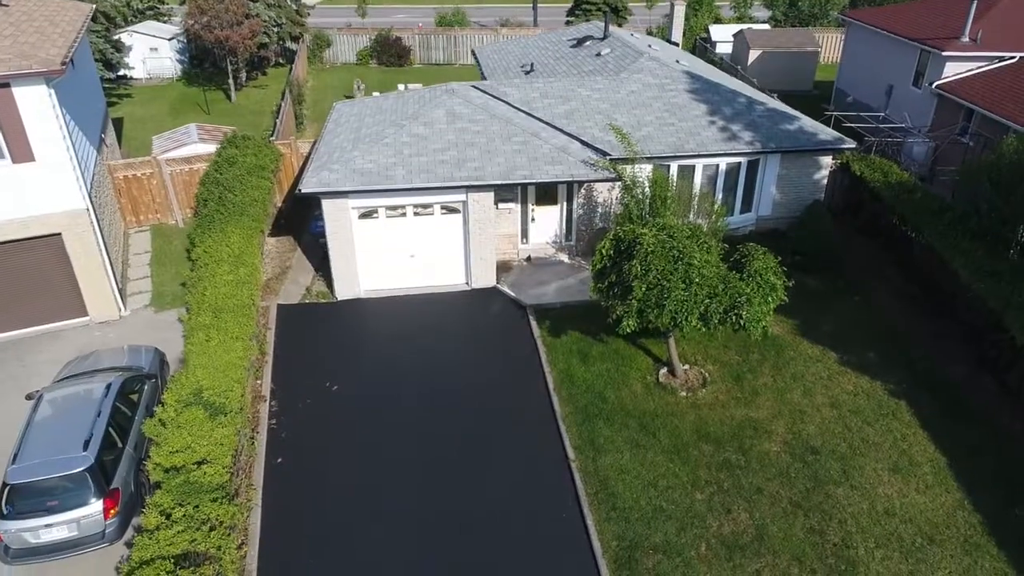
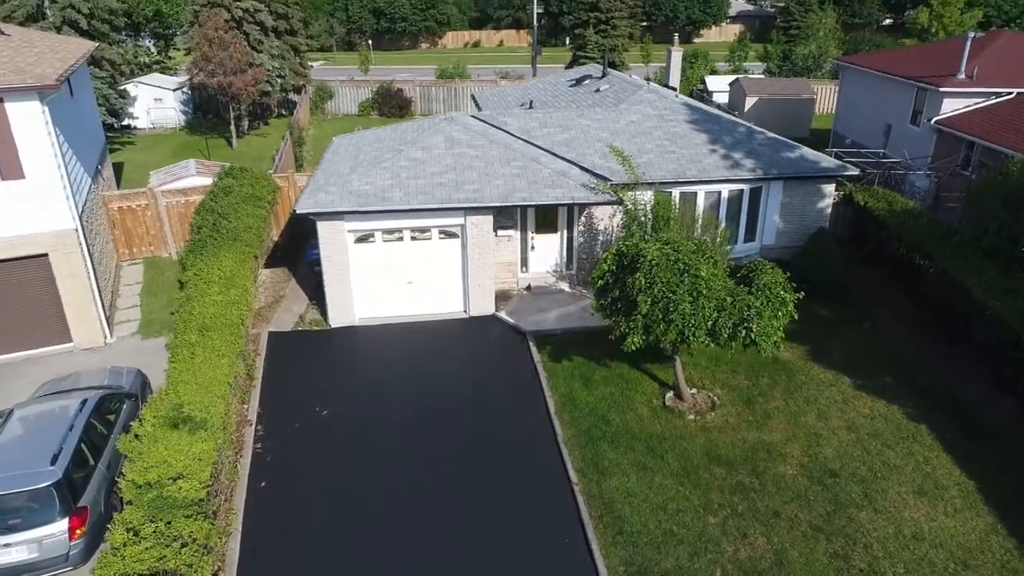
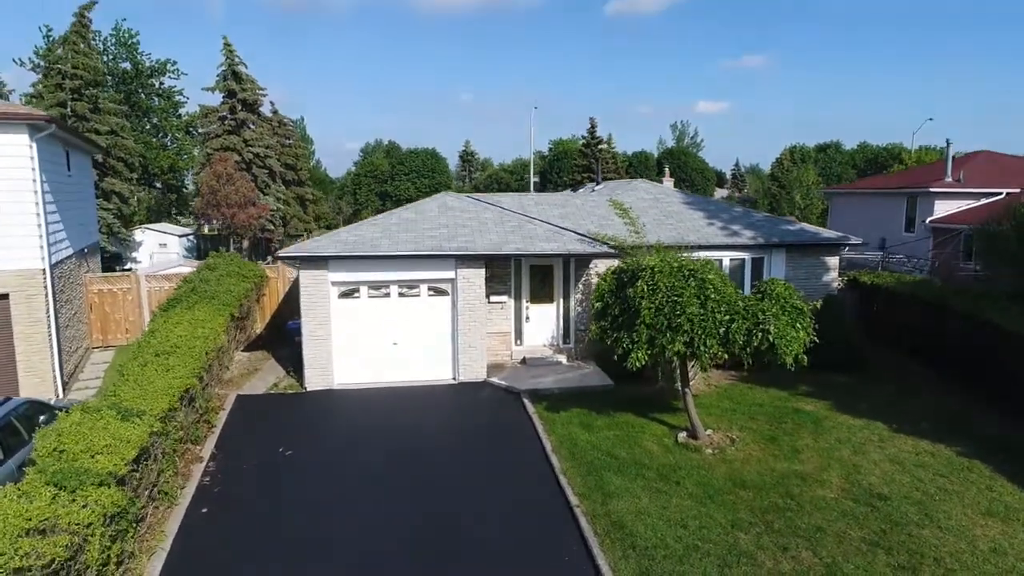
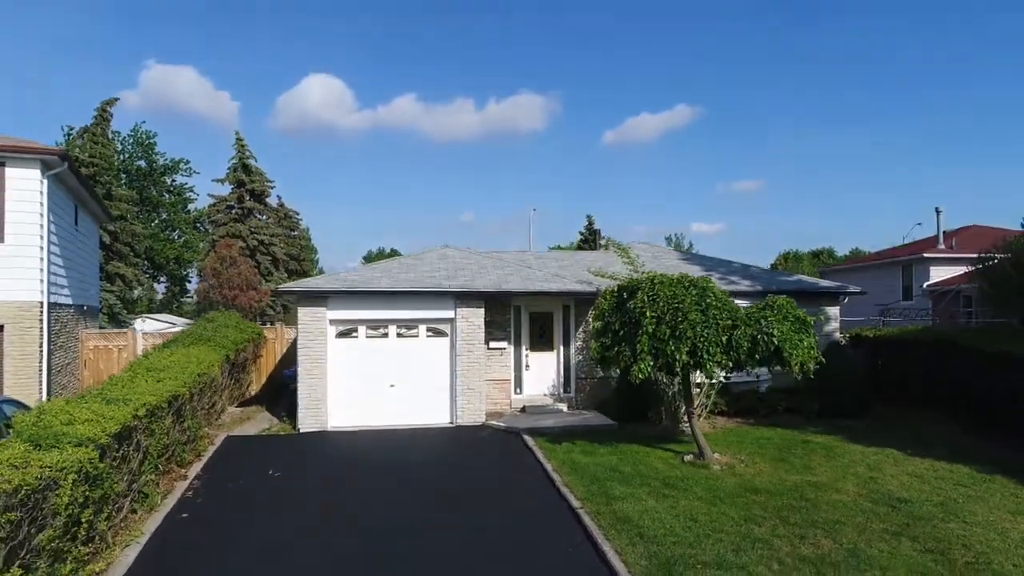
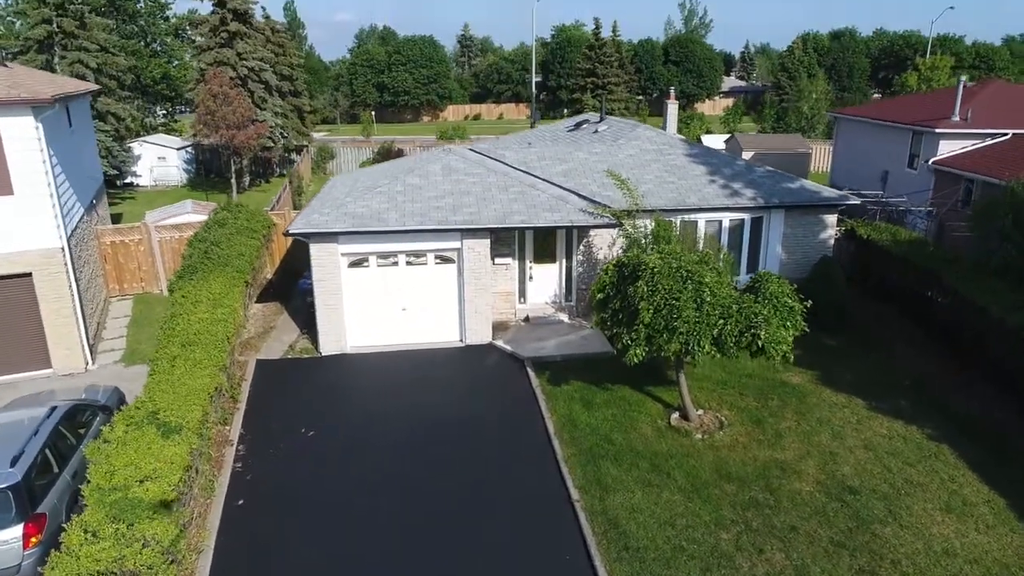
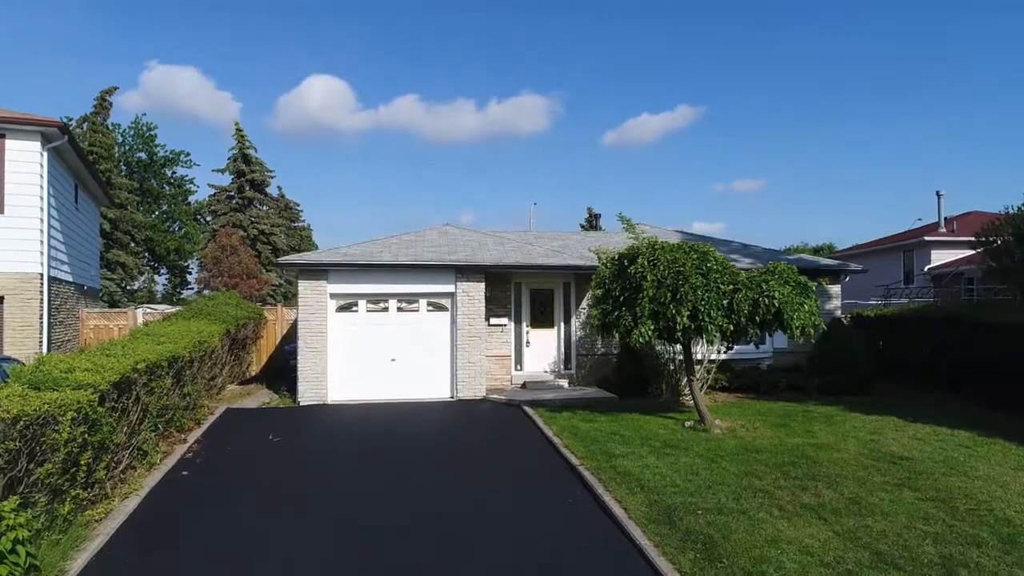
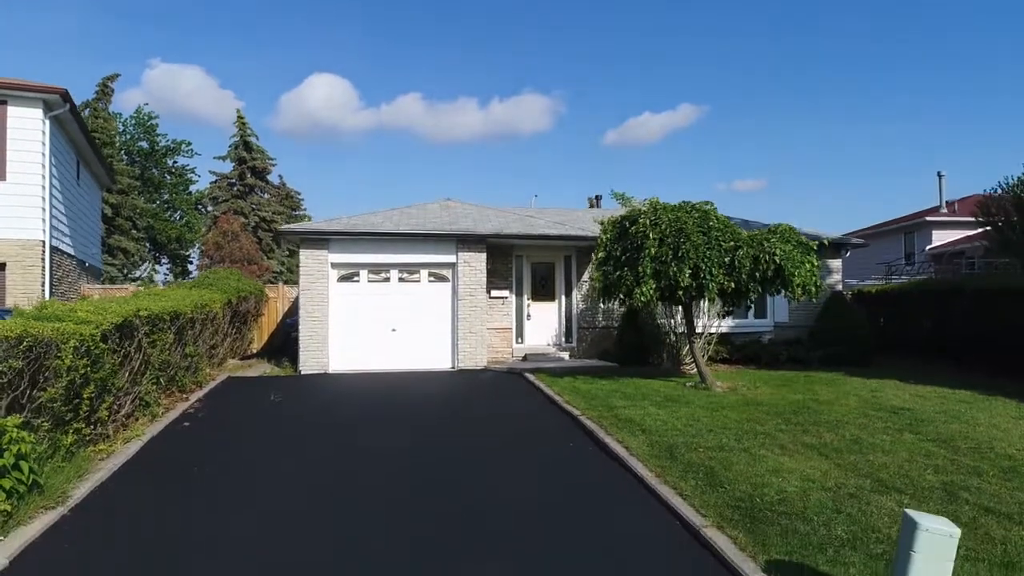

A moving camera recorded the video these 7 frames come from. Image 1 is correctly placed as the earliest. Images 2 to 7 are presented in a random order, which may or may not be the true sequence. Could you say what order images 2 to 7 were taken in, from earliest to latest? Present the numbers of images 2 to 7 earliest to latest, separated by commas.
2, 5, 3, 4, 6, 7
